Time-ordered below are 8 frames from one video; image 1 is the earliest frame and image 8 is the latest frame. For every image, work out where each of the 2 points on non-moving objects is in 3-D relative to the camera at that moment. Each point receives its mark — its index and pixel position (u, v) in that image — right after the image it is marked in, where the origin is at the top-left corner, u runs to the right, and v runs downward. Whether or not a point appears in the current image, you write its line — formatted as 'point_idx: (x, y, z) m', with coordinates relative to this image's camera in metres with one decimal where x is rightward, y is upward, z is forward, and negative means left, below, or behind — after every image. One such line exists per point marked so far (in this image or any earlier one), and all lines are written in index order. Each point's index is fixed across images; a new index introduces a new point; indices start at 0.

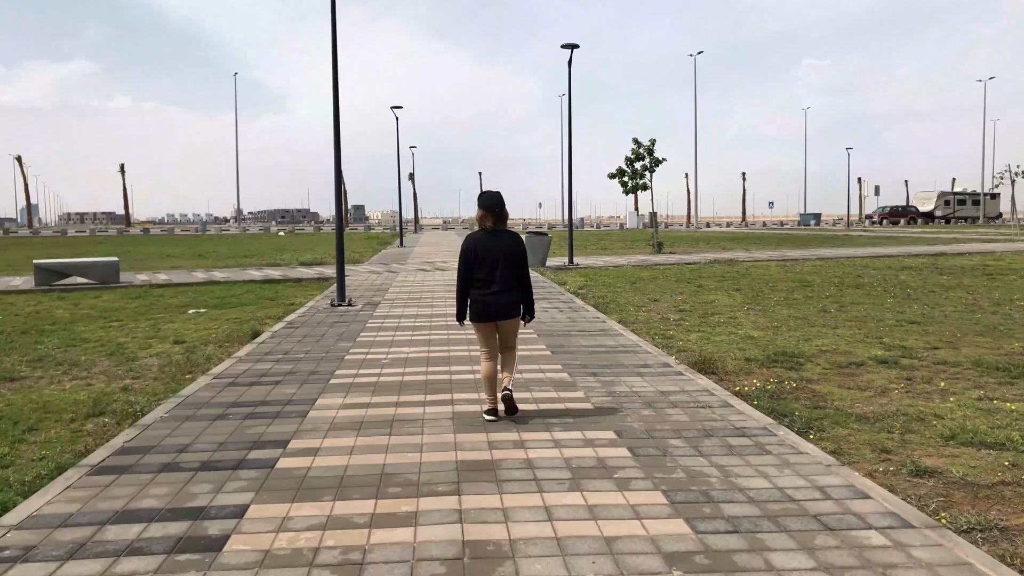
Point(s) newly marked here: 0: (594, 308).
0: (+1.1, -0.3, +11.6) m
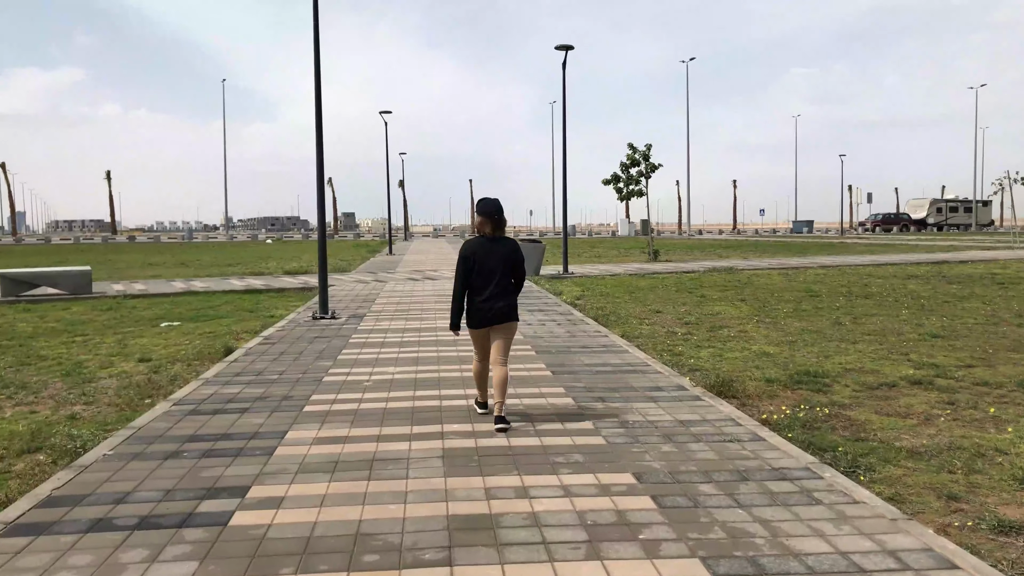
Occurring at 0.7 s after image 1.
0: (+1.0, -0.4, +10.9) m
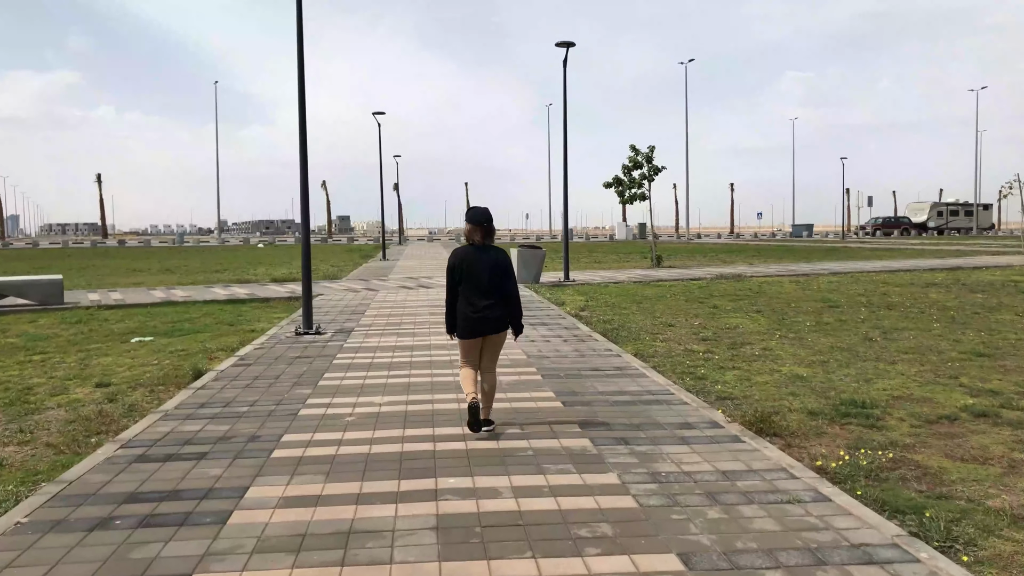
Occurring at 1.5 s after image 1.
0: (+1.1, -0.6, +10.0) m
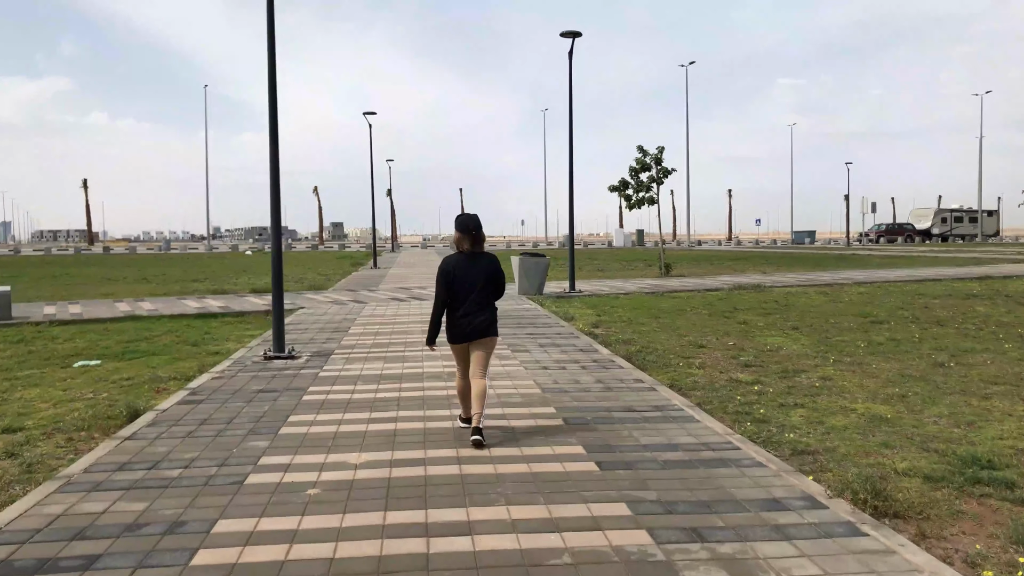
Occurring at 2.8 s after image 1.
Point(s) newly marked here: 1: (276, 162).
0: (+1.1, -0.7, +8.4) m
1: (-2.5, +1.3, +9.0) m
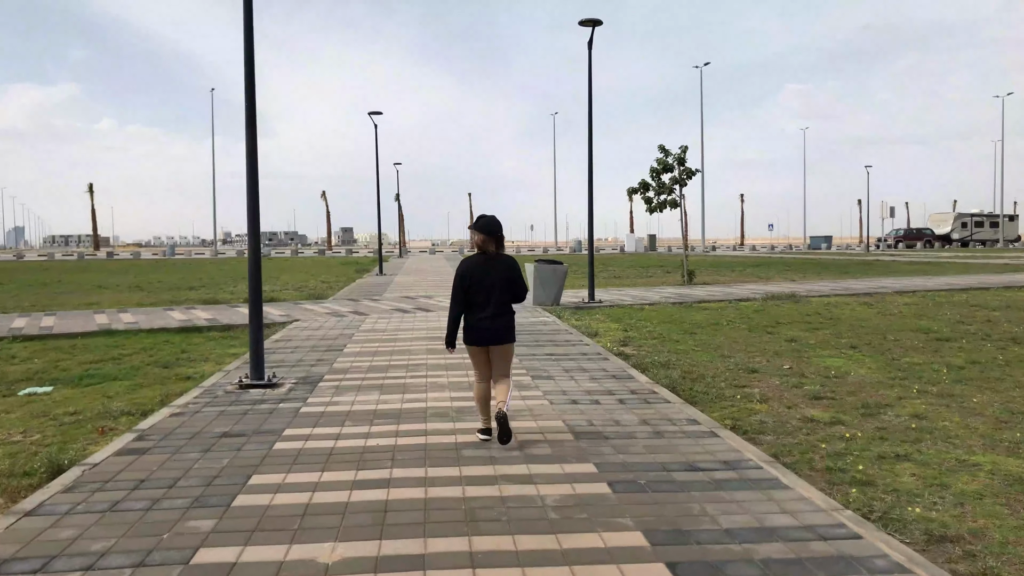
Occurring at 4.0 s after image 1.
0: (+1.3, -0.9, +7.0) m
1: (-2.3, +1.2, +7.6) m
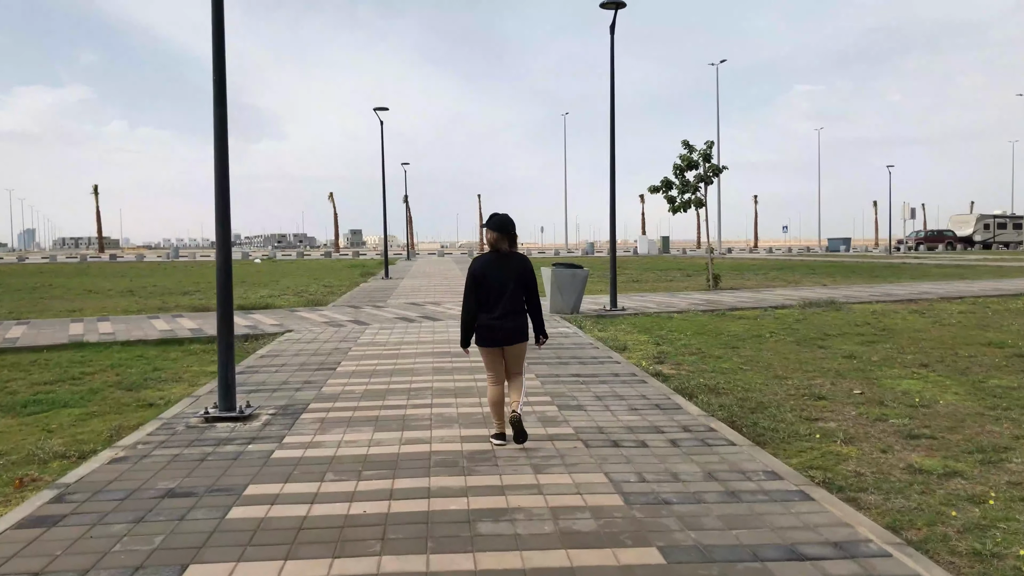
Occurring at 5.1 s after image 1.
0: (+1.5, -1.0, +5.7) m
1: (-2.1, +1.1, +6.3) m
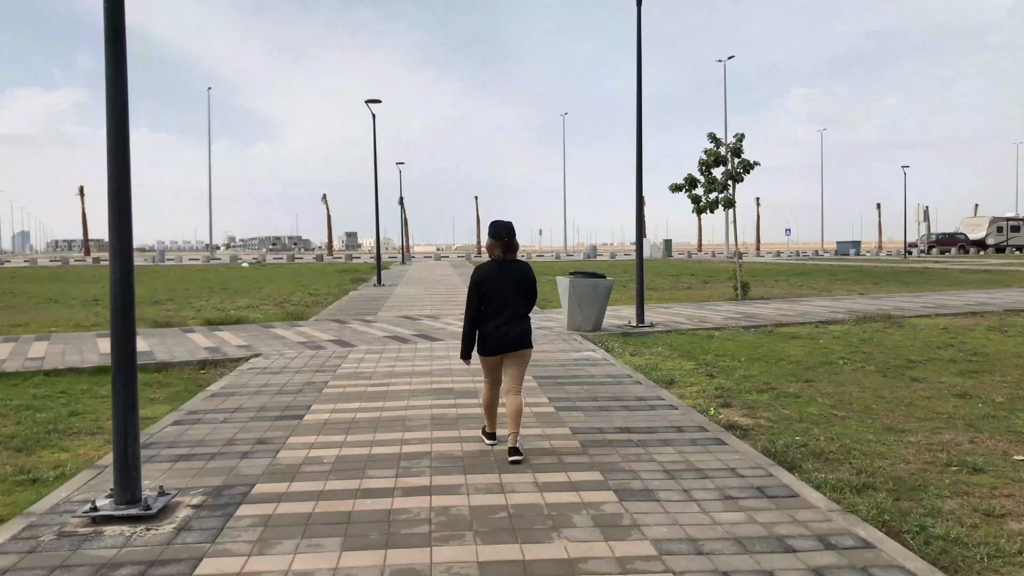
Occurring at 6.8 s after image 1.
0: (+1.7, -1.1, +3.7) m
1: (-1.9, +0.9, +4.3) m
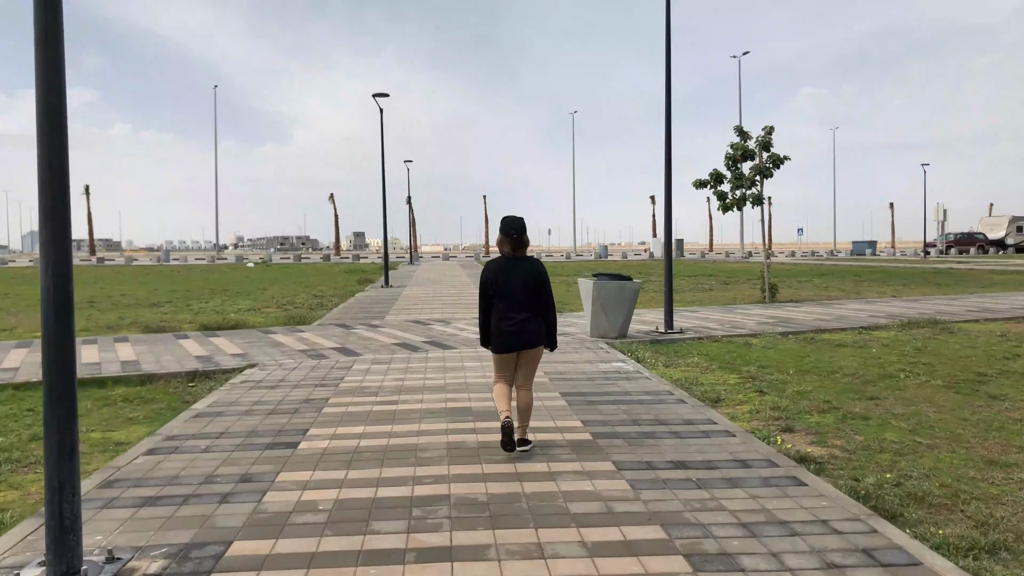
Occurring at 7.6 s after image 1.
0: (+1.8, -1.2, +2.7) m
1: (-1.7, +0.9, +3.3) m
